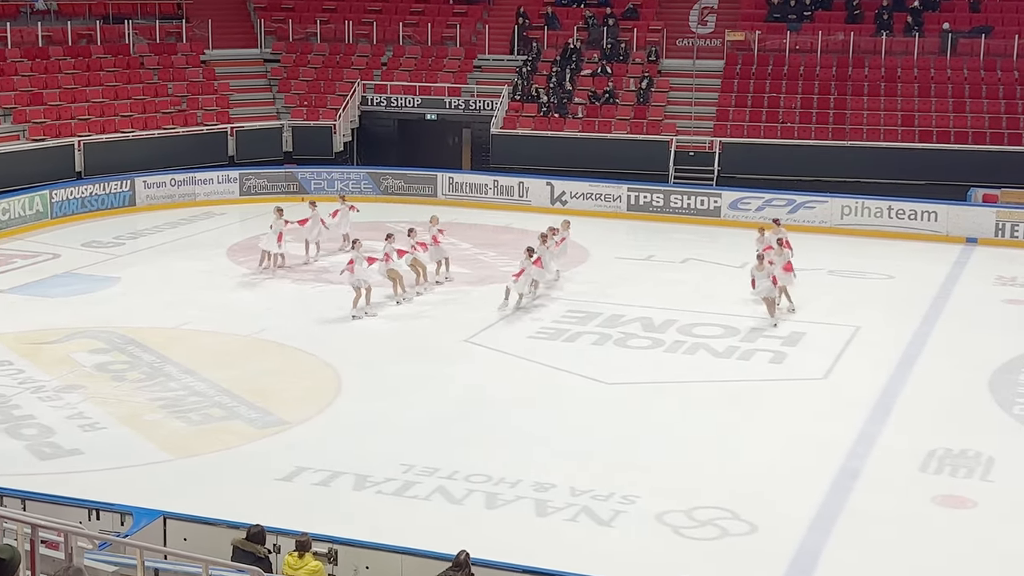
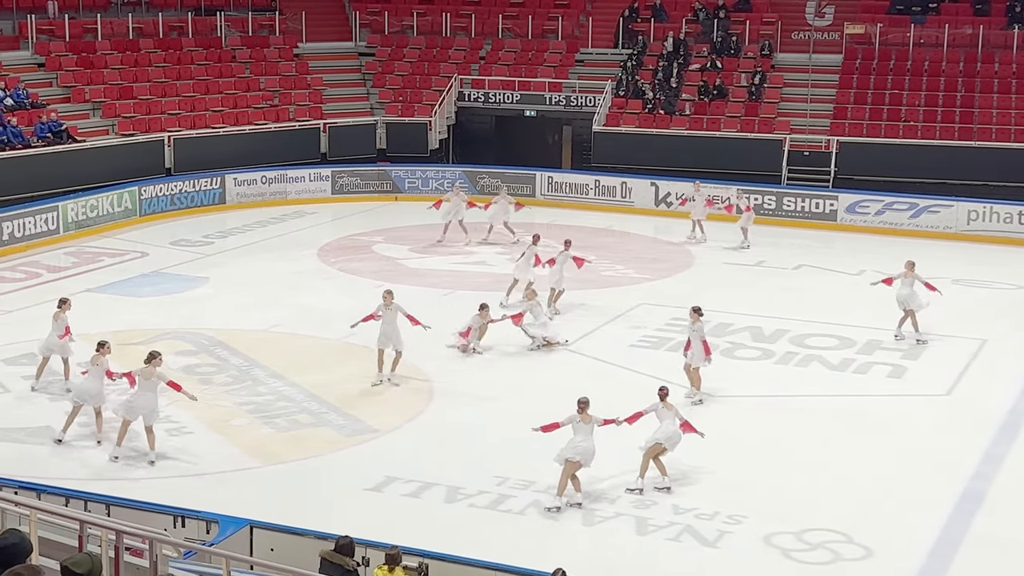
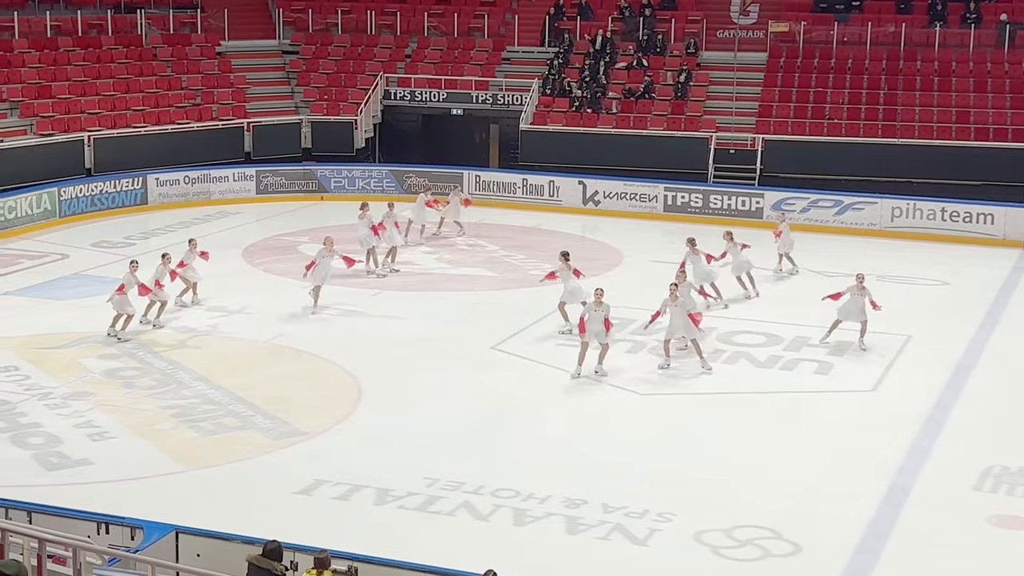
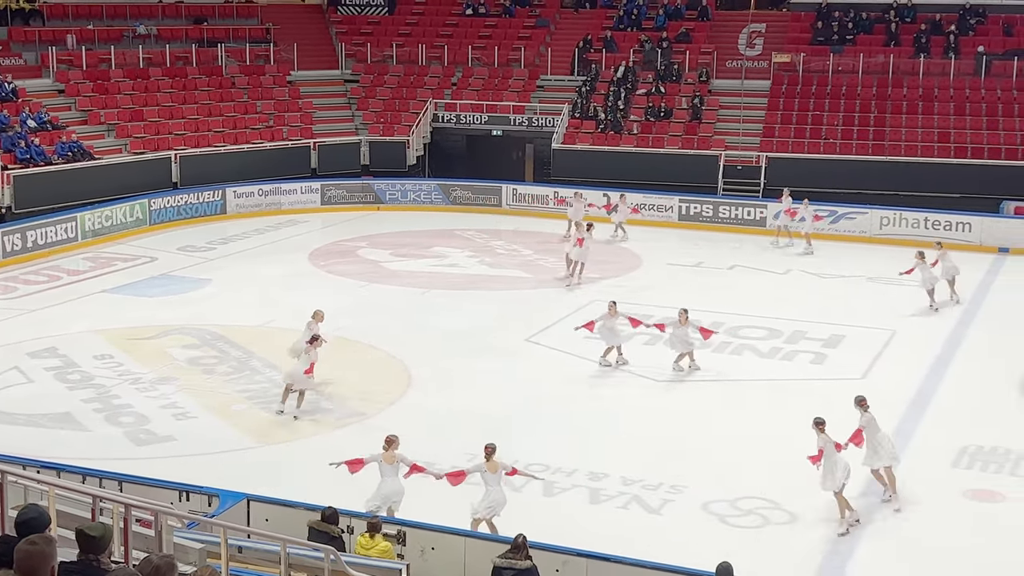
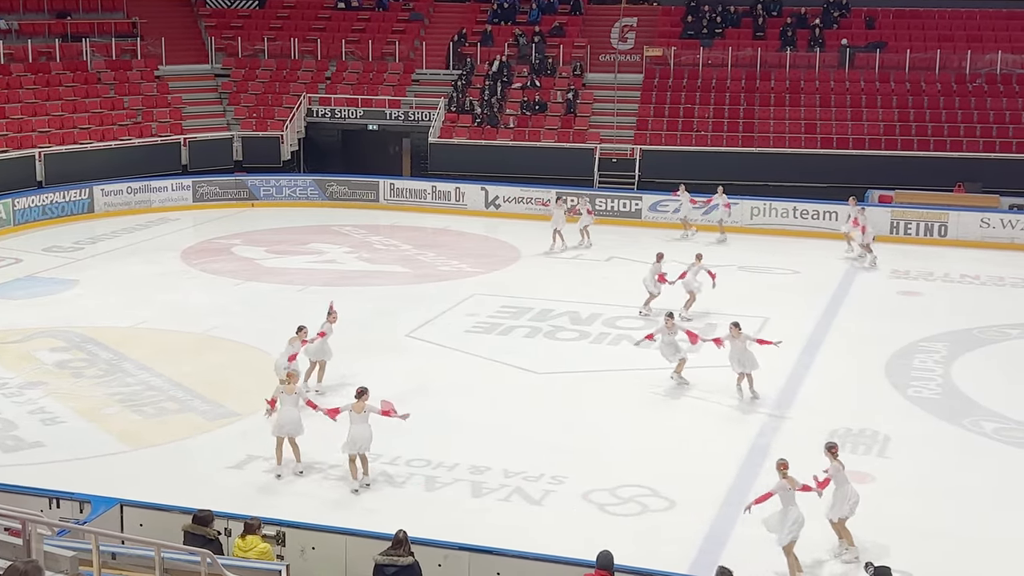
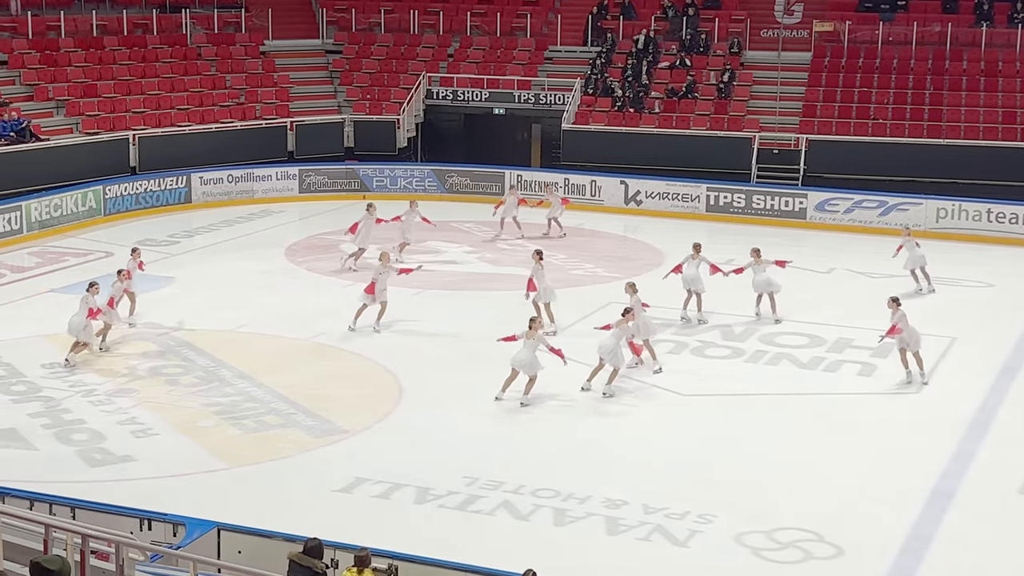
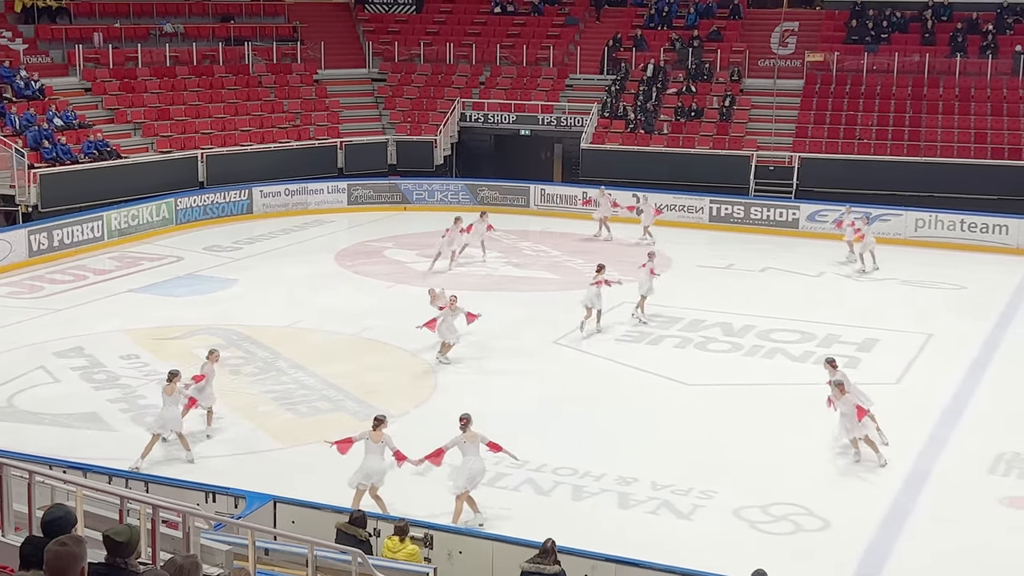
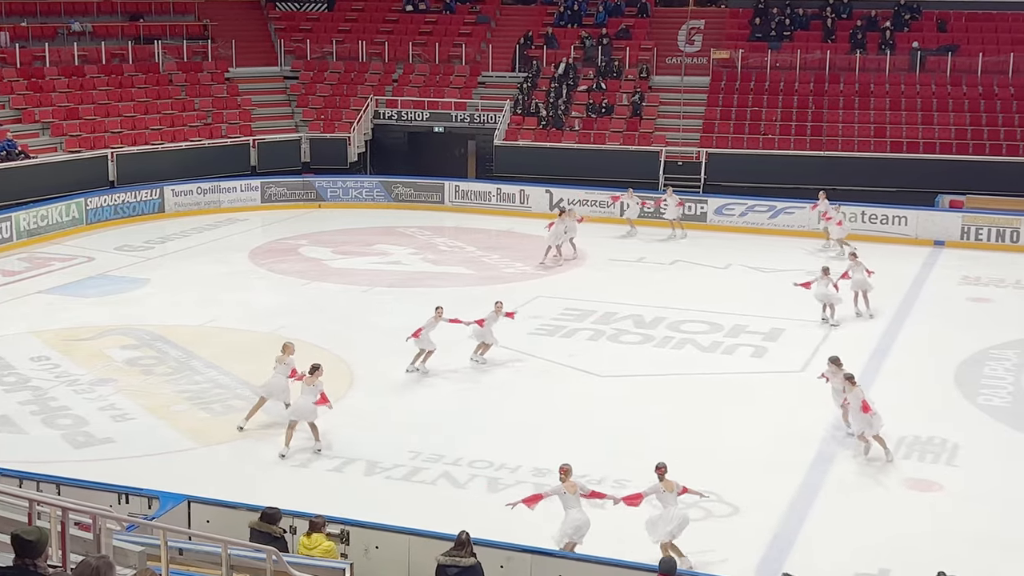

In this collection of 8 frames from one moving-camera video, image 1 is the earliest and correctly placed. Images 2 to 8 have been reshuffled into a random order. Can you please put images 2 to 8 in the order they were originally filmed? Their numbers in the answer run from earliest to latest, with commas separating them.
3, 6, 2, 7, 4, 8, 5
